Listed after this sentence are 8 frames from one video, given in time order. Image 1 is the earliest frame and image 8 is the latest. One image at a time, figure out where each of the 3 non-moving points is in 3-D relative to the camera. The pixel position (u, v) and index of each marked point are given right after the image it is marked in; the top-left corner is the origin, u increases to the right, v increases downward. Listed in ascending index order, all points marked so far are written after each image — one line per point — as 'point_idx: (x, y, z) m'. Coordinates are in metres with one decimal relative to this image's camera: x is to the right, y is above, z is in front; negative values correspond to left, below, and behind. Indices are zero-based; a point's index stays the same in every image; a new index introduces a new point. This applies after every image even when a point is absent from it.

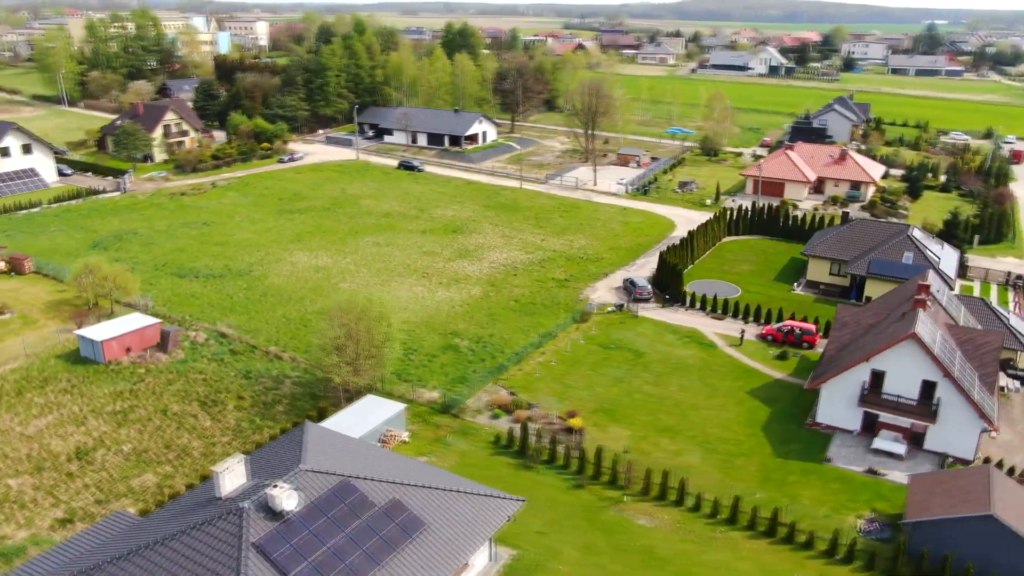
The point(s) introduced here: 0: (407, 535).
0: (-2.4, -5.5, +16.8) m
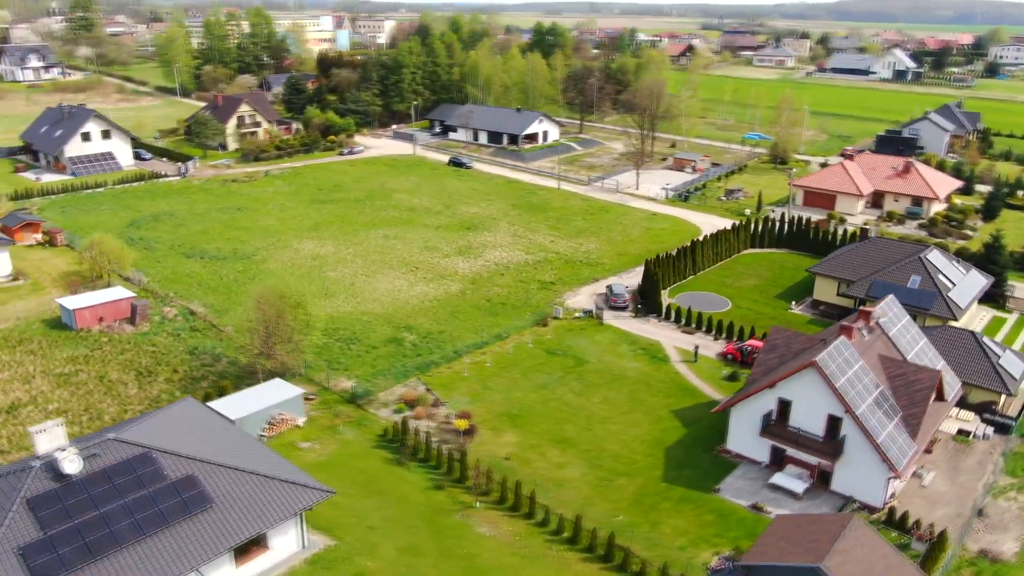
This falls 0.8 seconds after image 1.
0: (-7.6, -5.2, +17.5) m
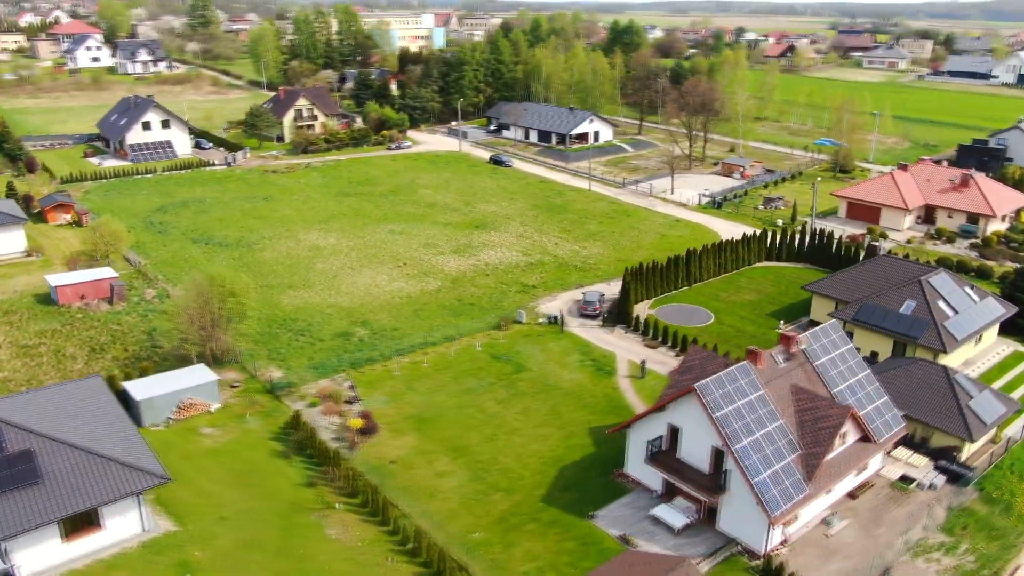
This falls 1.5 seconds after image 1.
0: (-12.1, -4.7, +18.2) m
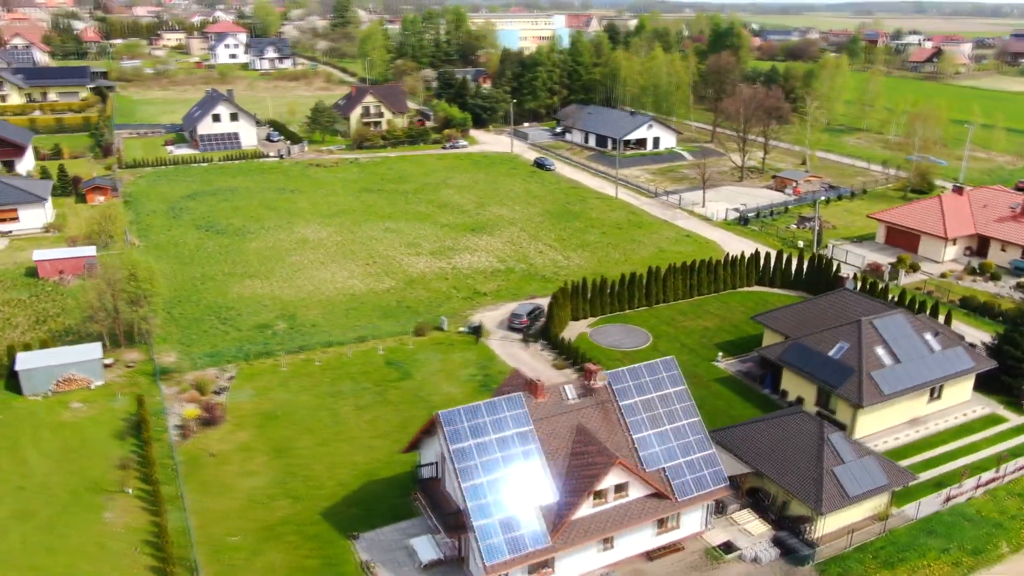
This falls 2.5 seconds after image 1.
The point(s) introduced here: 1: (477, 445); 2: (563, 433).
0: (-18.8, -3.9, +20.3) m
1: (-0.8, -3.8, +18.4) m
2: (+1.3, -3.7, +19.3) m
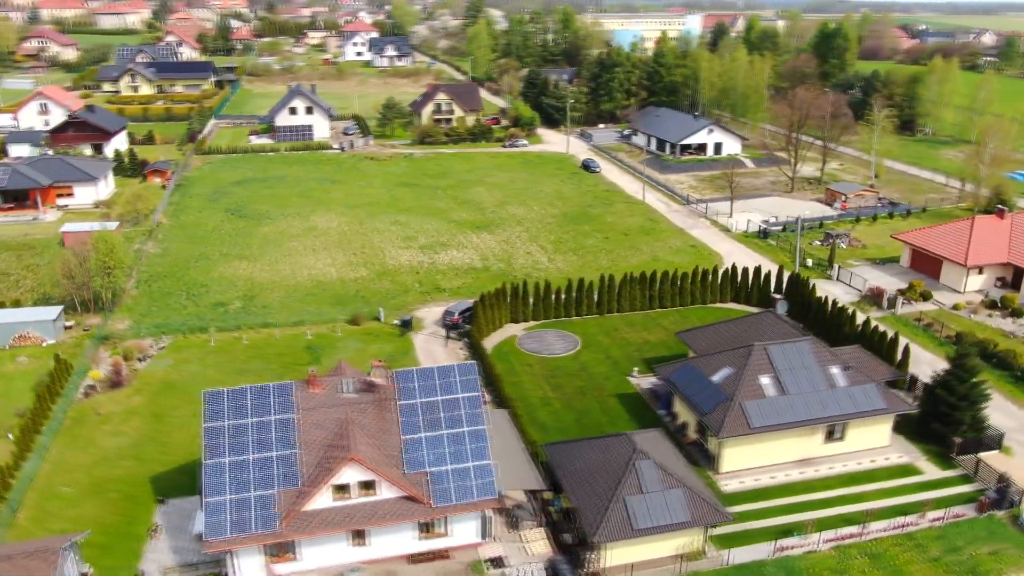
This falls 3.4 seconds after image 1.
0: (-24.2, -2.3, +24.6) m
1: (-7.0, -3.5, +19.1) m
2: (-4.7, -3.5, +19.6) m
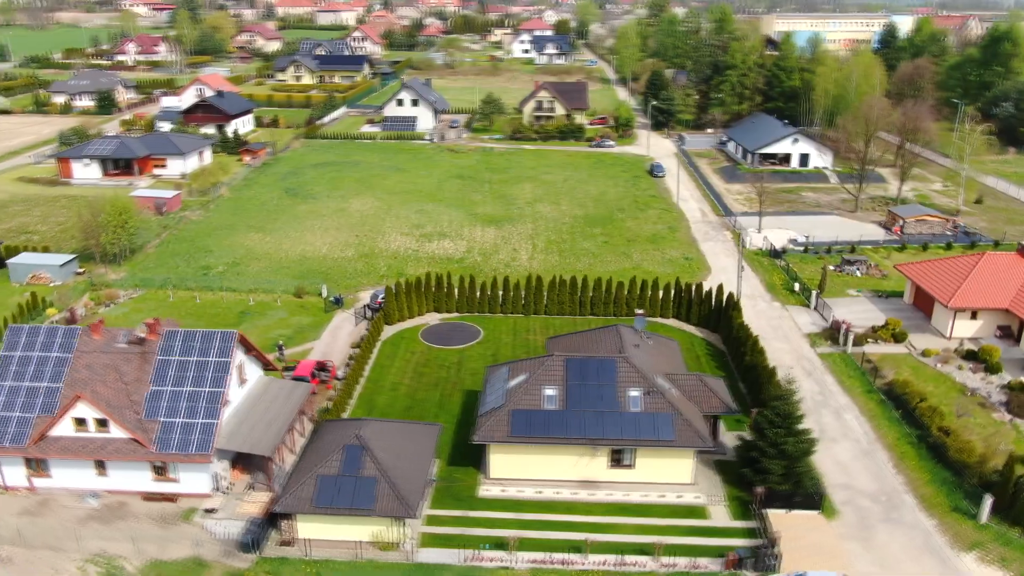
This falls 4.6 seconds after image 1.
0: (-29.5, +0.8, +32.8) m
1: (-14.7, -2.1, +22.7) m
2: (-12.4, -2.4, +22.5) m
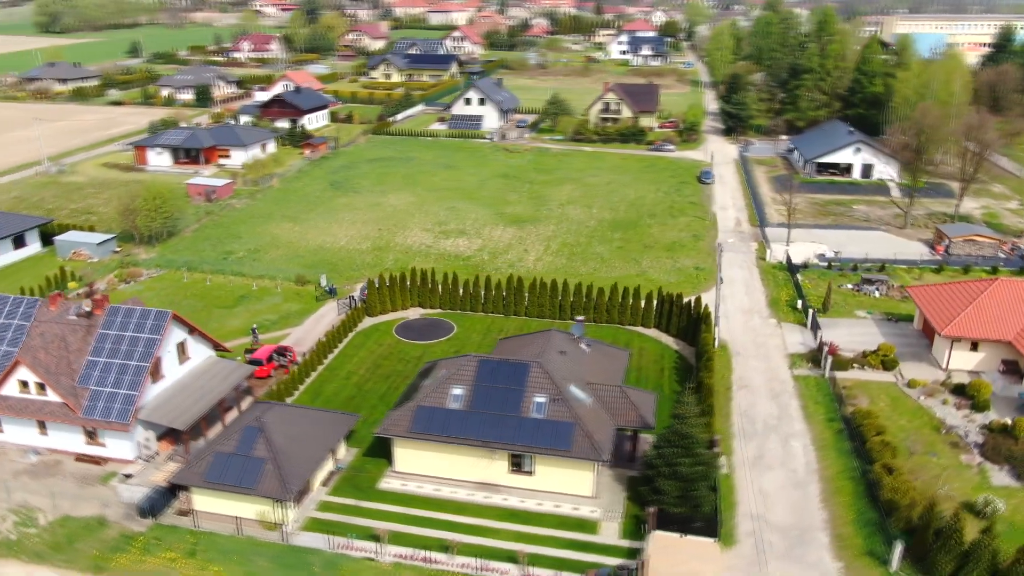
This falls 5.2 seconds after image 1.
0: (-30.2, +2.5, +37.5) m
1: (-17.4, -1.2, +25.3) m
2: (-15.2, -1.6, +24.7) m
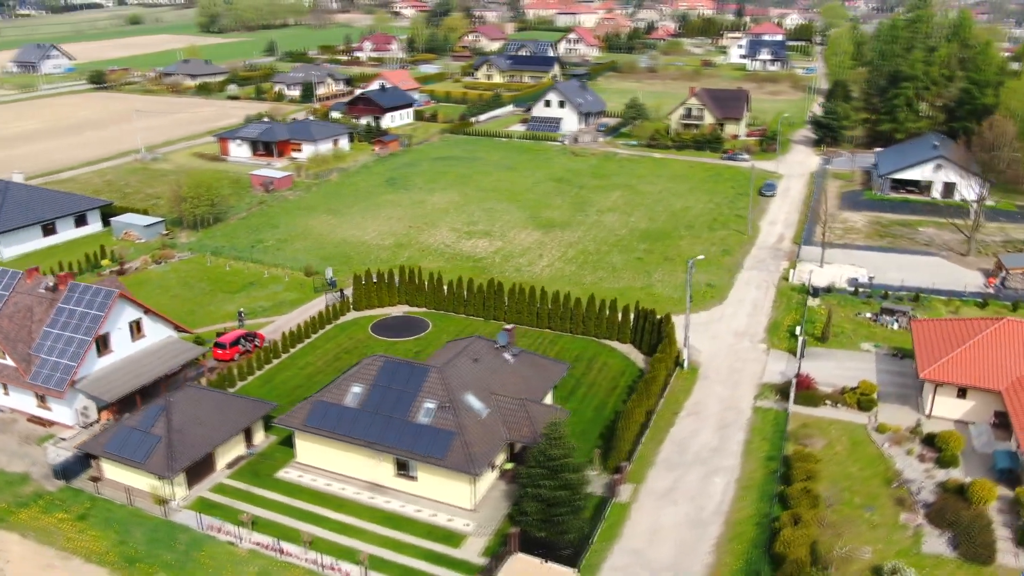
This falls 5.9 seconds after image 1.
0: (-29.9, +4.3, +42.5) m
1: (-19.8, -0.1, +28.2) m
2: (-17.8, -0.7, +27.3) m
